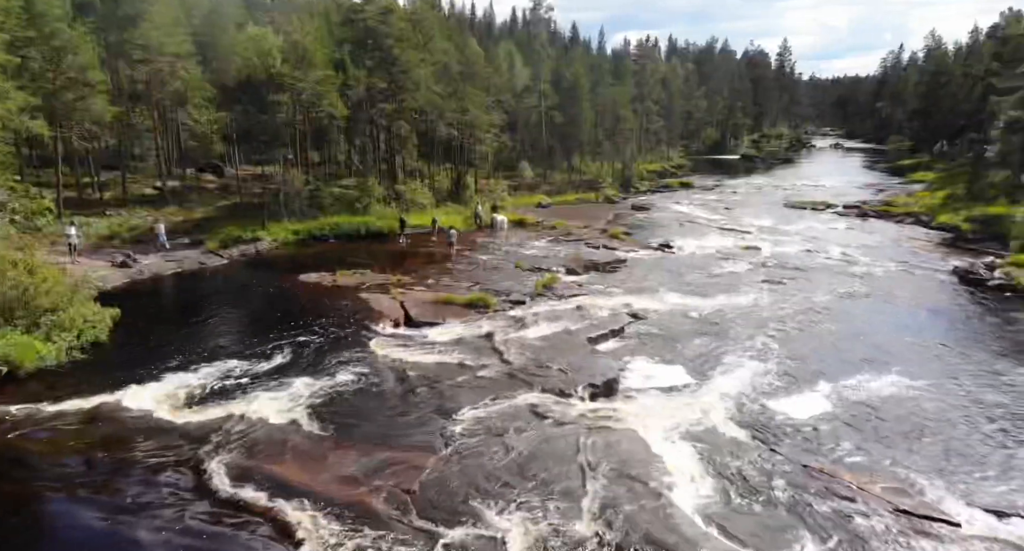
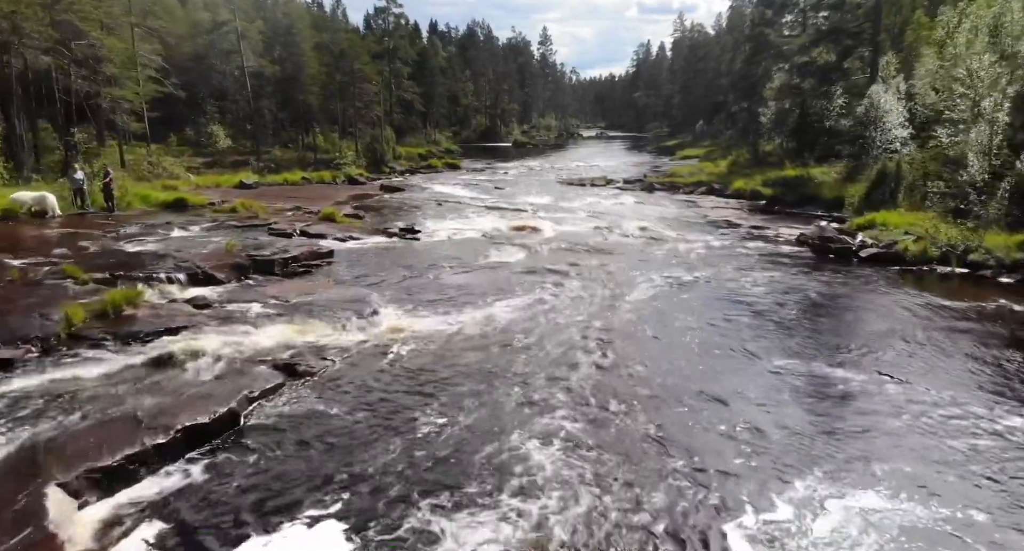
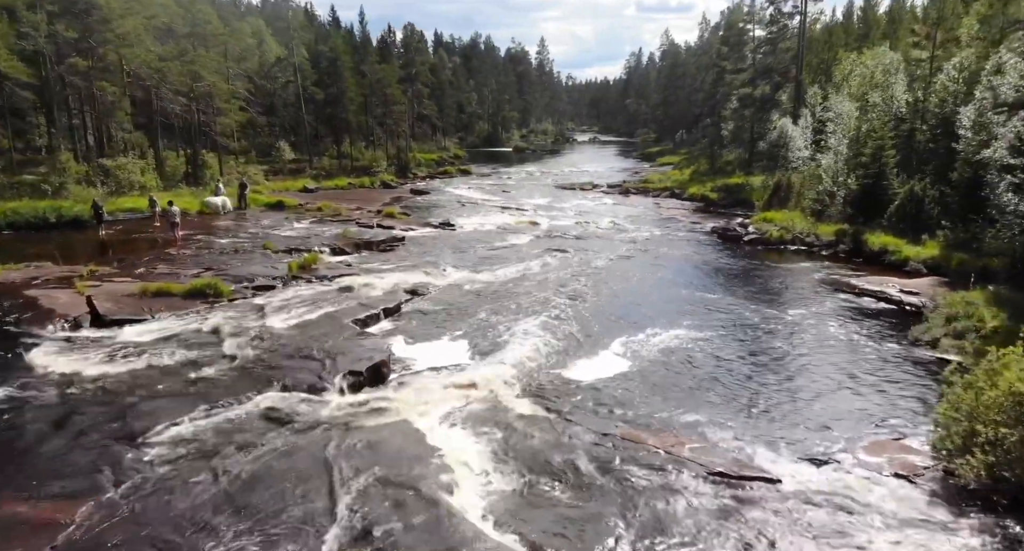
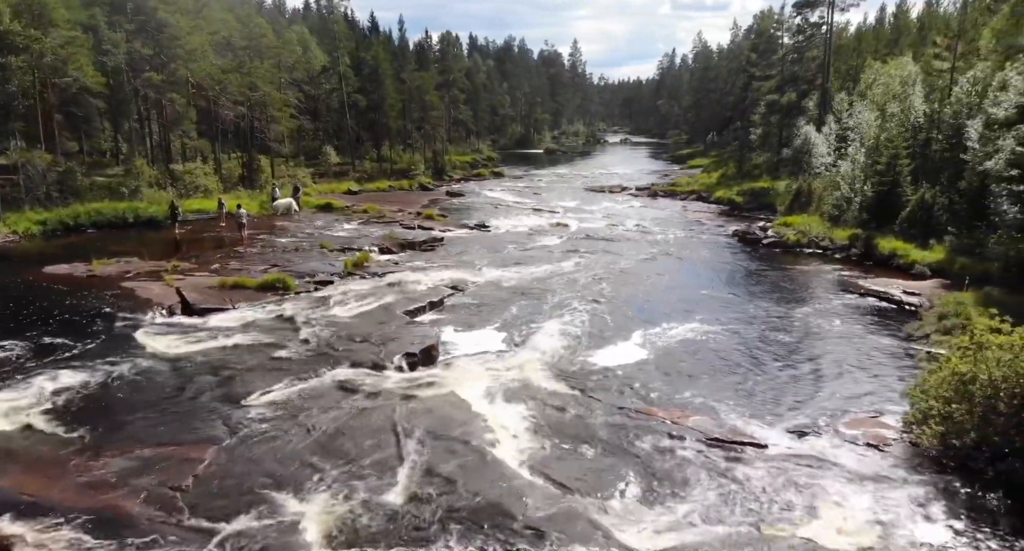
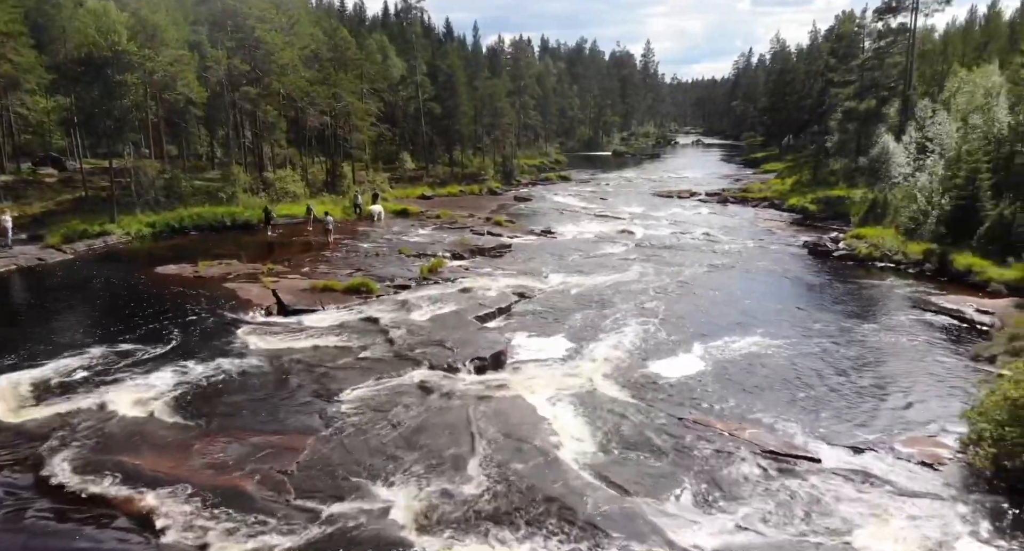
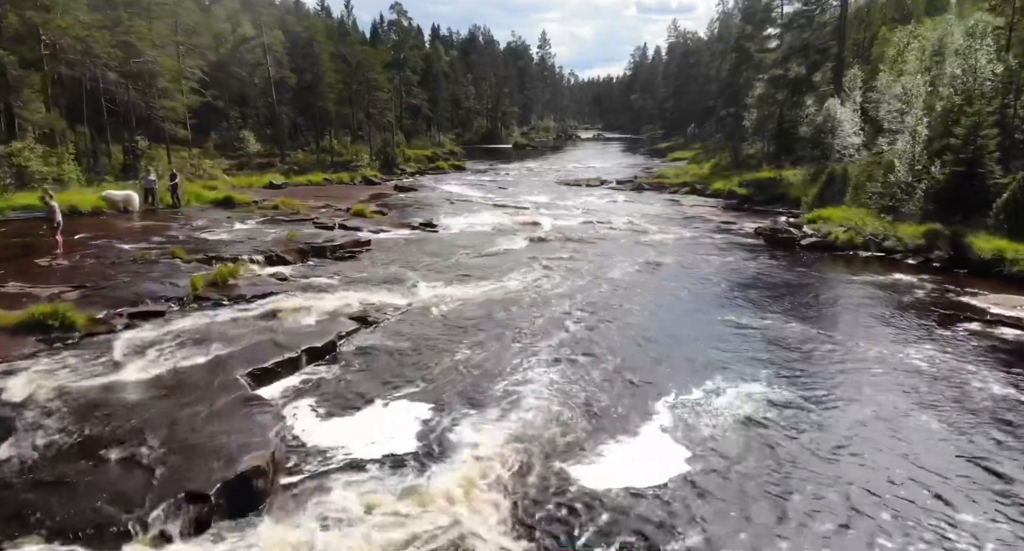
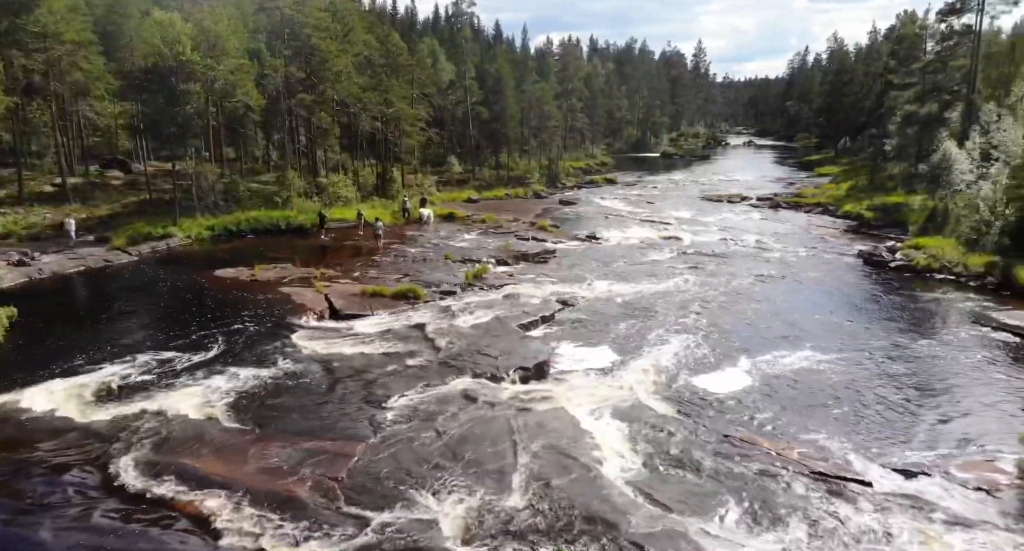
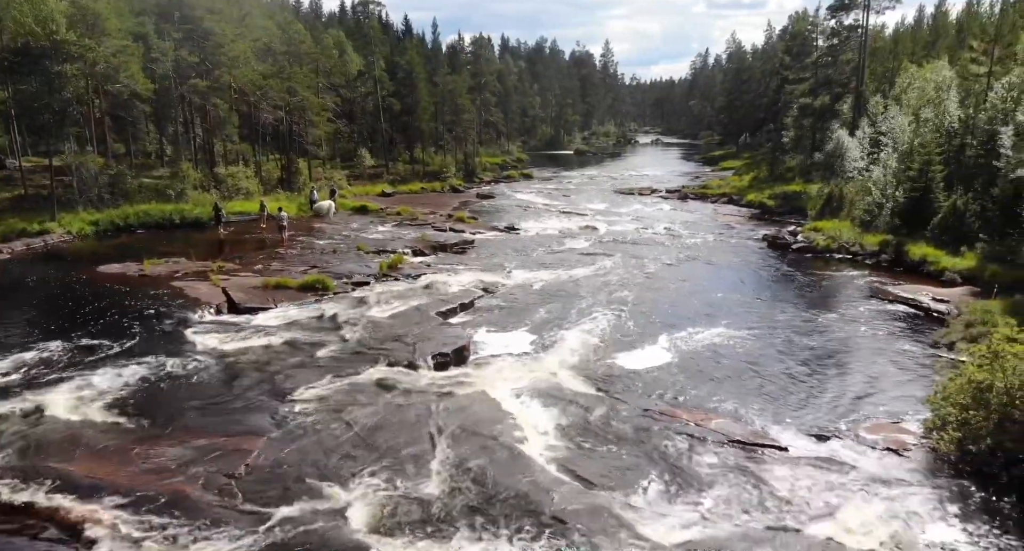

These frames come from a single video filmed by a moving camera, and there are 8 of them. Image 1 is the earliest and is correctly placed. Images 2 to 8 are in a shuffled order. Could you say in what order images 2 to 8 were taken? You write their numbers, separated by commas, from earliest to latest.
7, 5, 8, 4, 3, 6, 2
